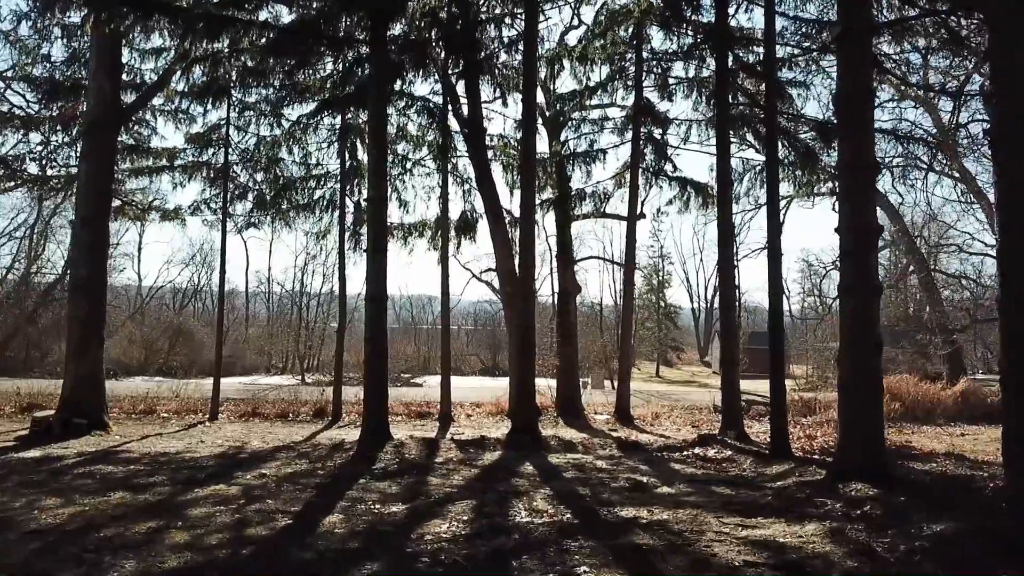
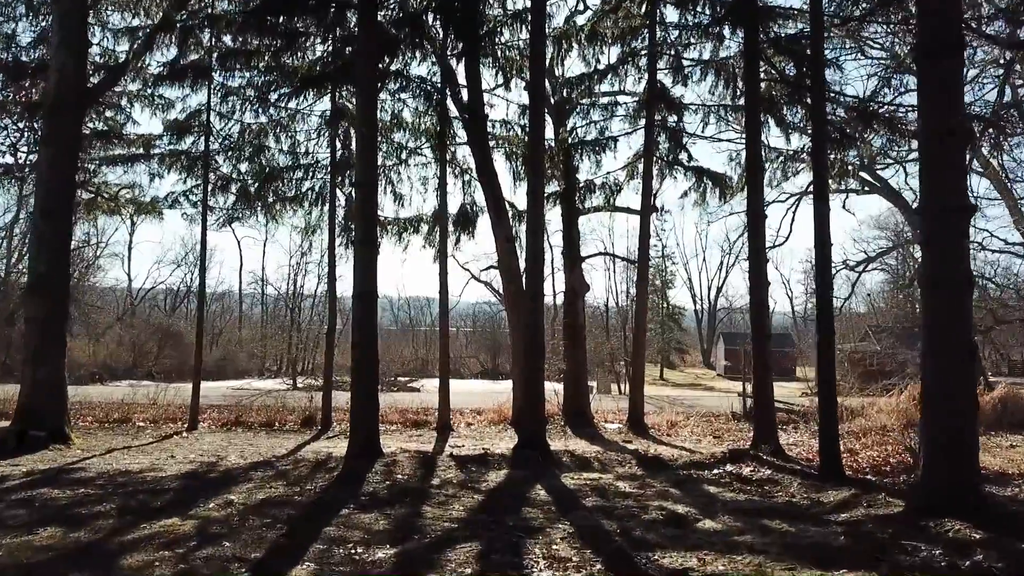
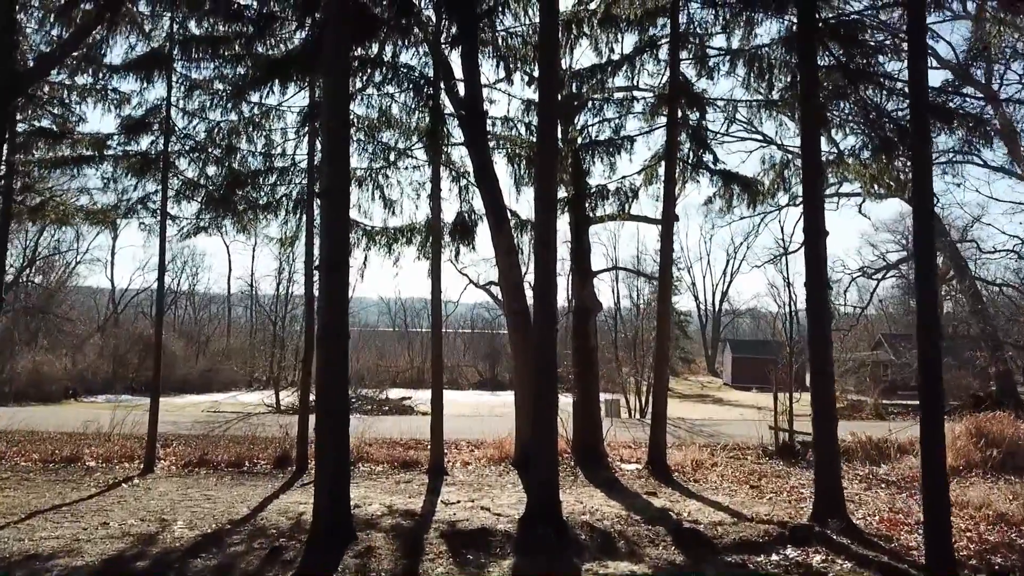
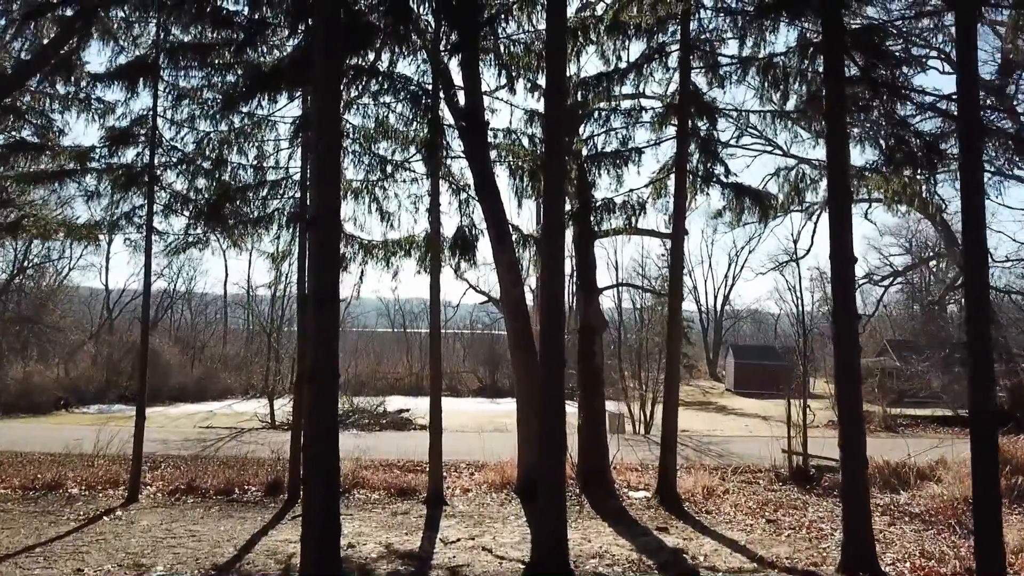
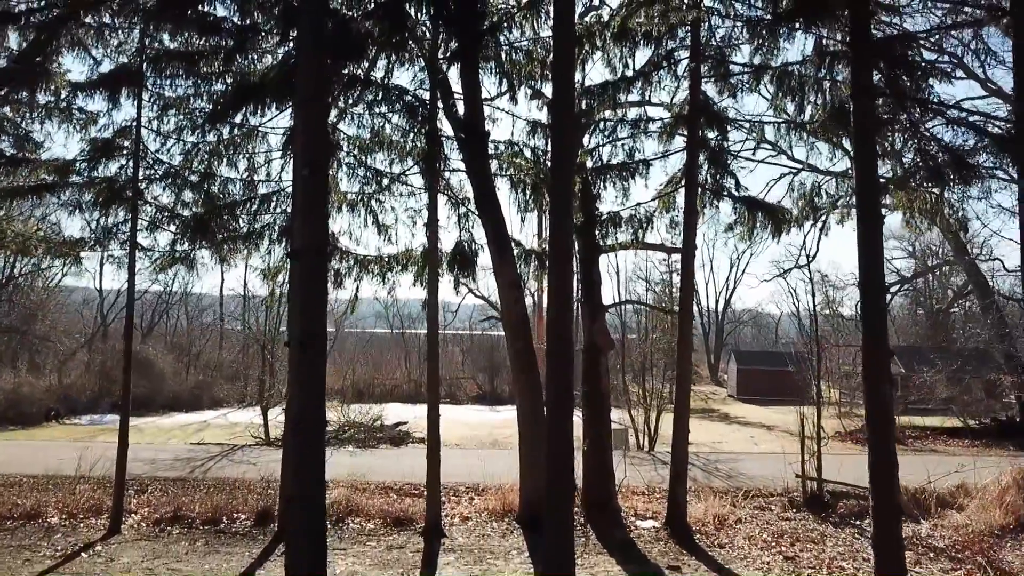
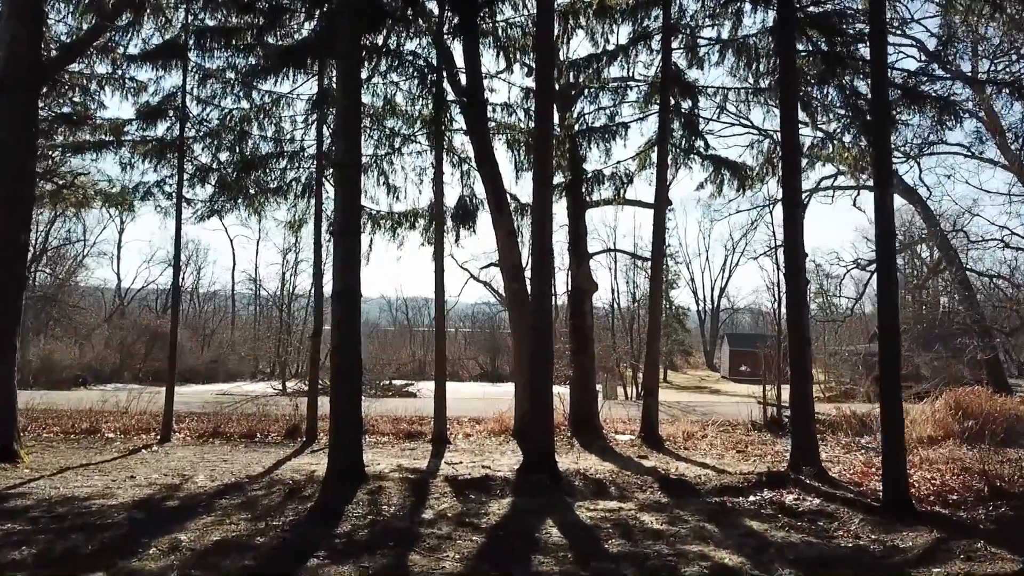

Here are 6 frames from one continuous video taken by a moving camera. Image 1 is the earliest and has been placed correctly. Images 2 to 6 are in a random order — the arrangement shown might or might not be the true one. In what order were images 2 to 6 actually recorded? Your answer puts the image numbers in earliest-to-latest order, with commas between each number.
2, 6, 3, 4, 5
